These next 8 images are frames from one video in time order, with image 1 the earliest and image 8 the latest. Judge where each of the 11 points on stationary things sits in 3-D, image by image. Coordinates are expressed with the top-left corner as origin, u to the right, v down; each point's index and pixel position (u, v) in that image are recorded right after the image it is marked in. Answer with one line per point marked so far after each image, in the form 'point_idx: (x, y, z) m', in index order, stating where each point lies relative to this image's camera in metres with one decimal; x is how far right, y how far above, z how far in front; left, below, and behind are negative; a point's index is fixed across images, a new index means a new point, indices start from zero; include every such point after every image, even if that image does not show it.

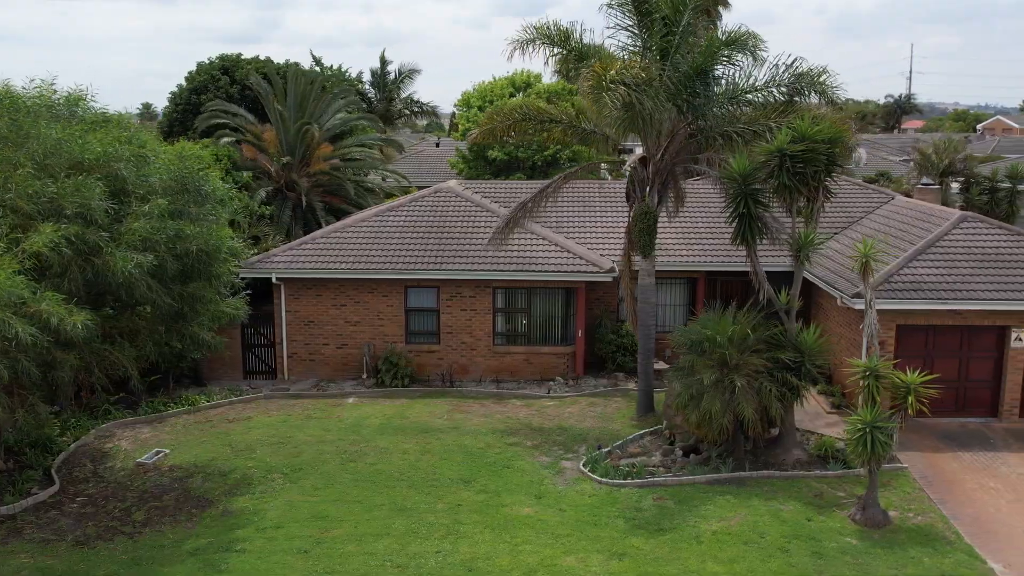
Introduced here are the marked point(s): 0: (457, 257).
0: (-1.0, +0.5, +17.9) m
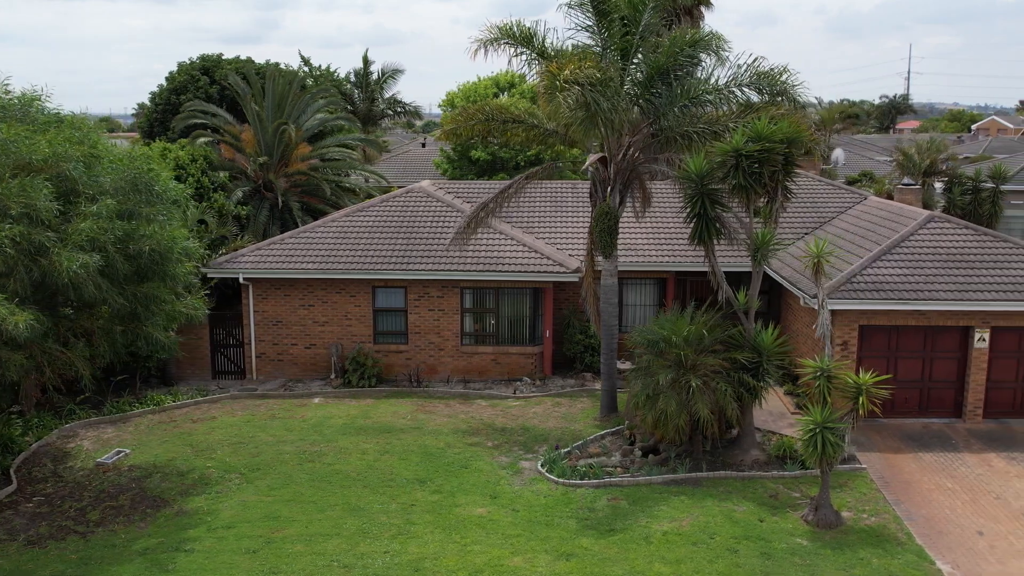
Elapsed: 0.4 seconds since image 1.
0: (-1.6, +0.5, +17.9) m
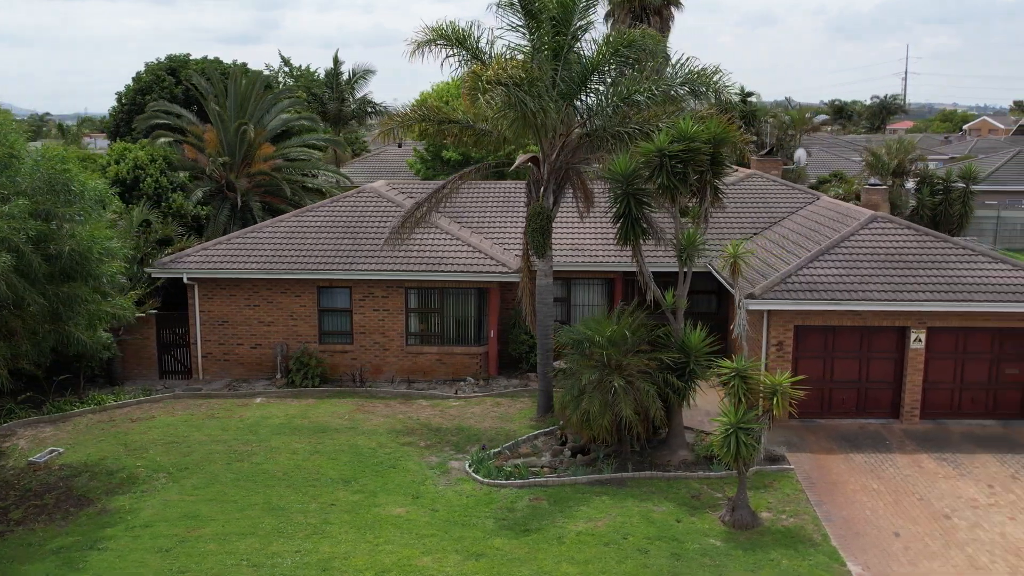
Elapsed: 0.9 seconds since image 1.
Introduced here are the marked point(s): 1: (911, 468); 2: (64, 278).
0: (-2.6, +0.5, +17.9) m
1: (+5.7, -2.6, +14.3) m
2: (-5.5, +0.1, +12.9) m
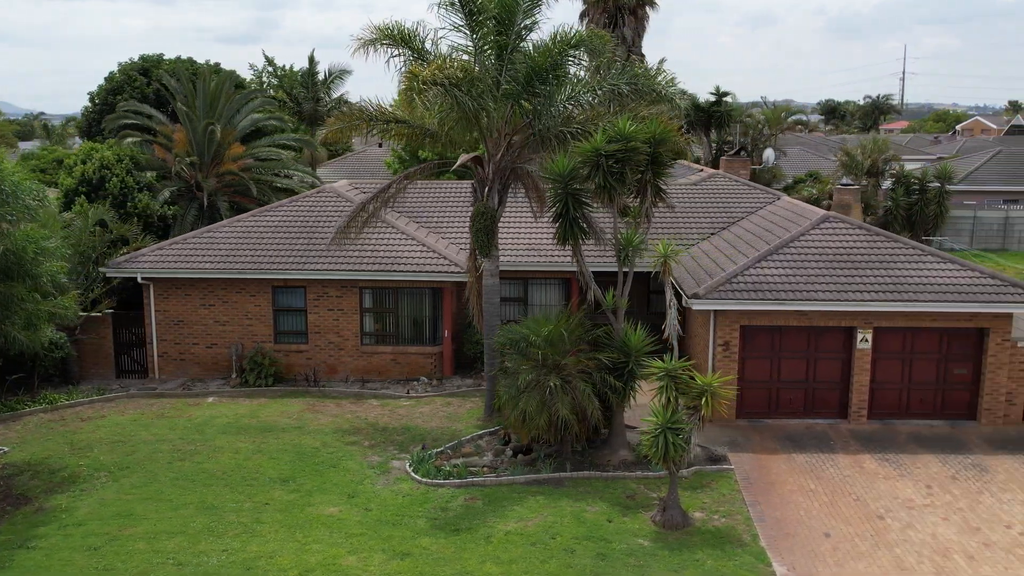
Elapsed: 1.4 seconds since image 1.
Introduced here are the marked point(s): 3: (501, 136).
0: (-3.4, +0.5, +18.0) m
1: (+4.8, -2.6, +14.2) m
2: (-6.4, +0.1, +13.0) m
3: (-0.2, +2.3, +15.2) m
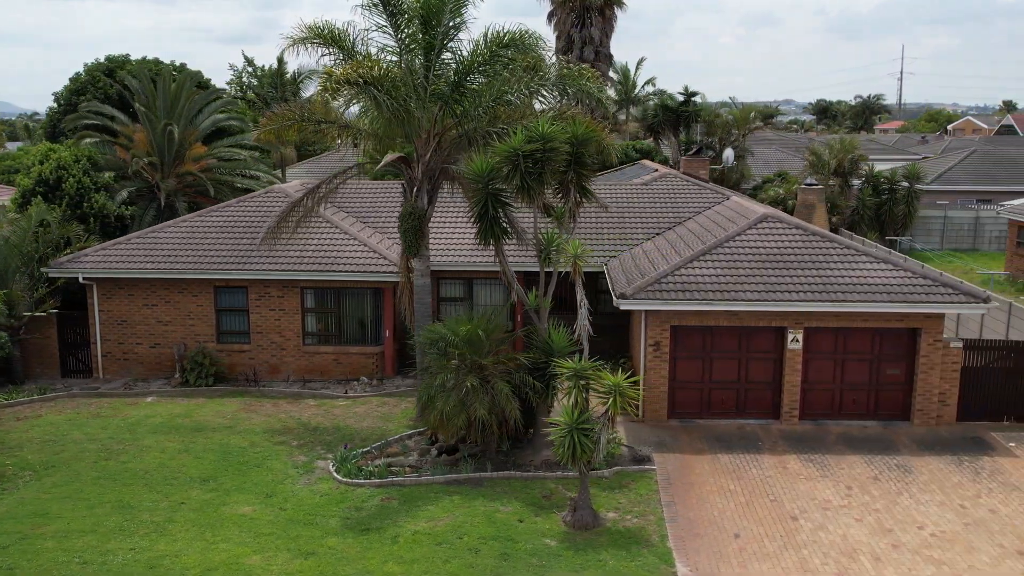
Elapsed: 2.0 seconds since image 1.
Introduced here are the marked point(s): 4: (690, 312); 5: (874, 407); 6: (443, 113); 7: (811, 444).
0: (-4.5, +0.5, +18.0) m
1: (+3.7, -2.6, +14.2) m
2: (-7.5, +0.1, +13.0) m
3: (-1.3, +2.3, +15.2) m
4: (+2.8, -0.4, +15.4) m
5: (+5.7, -1.9, +15.9) m
6: (-1.0, +2.6, +15.2) m
7: (+4.5, -2.4, +15.1) m
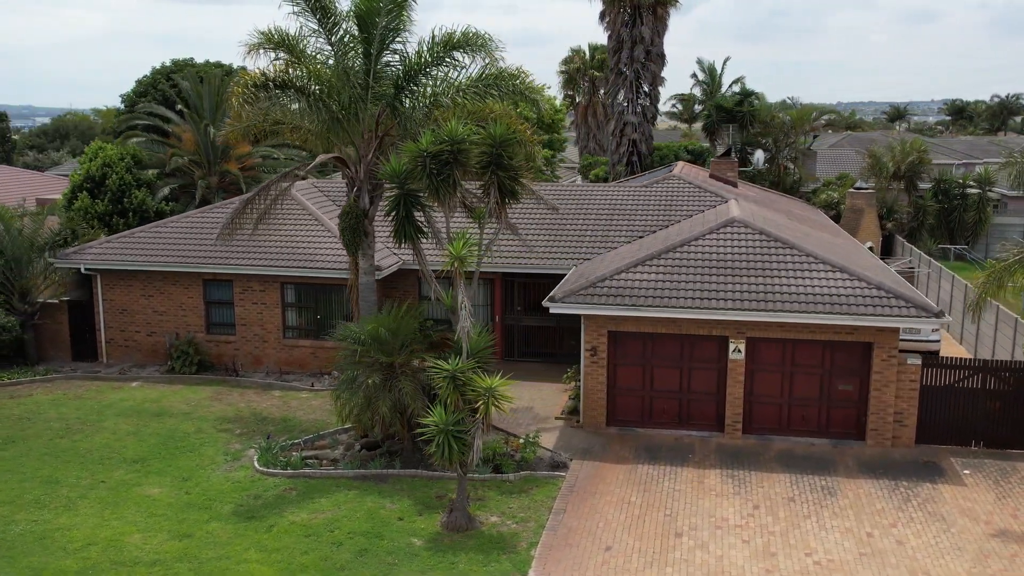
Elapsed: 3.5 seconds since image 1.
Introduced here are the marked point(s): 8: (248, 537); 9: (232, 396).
0: (-5.0, +0.7, +18.7) m
1: (+2.4, -2.7, +13.7) m
2: (-8.7, +0.3, +14.3) m
3: (-2.2, +2.4, +15.5) m
4: (+1.7, -0.5, +15.1) m
5: (+4.7, -2.0, +15.0) m
6: (-1.9, +2.7, +15.4) m
7: (+3.3, -2.5, +14.4) m
8: (-3.2, -3.0, +12.2) m
9: (-4.9, -1.9, +17.5) m
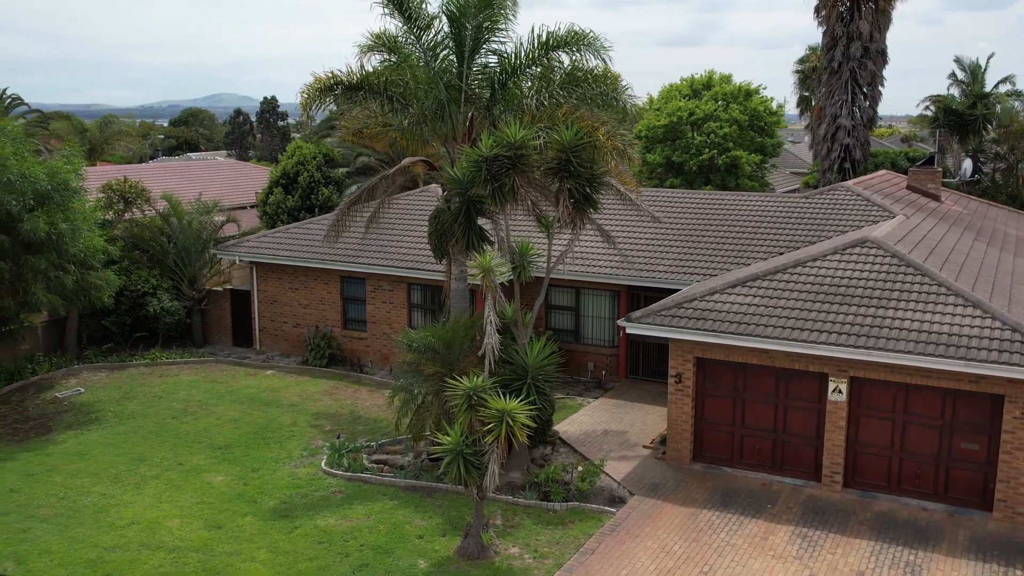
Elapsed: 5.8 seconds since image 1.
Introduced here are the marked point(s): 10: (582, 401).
0: (-2.5, +0.7, +19.0) m
1: (+2.9, -3.0, +12.0) m
2: (-7.5, +0.6, +15.8) m
3: (-0.7, +2.3, +15.1) m
4: (+2.7, -0.8, +13.5) m
5: (+5.5, -2.5, +12.6) m
6: (-0.5, +2.6, +14.9) m
7: (+4.0, -2.9, +12.5) m
8: (-3.0, -3.0, +12.3) m
9: (-3.0, -1.9, +17.8) m
10: (+1.2, -1.9, +17.2) m
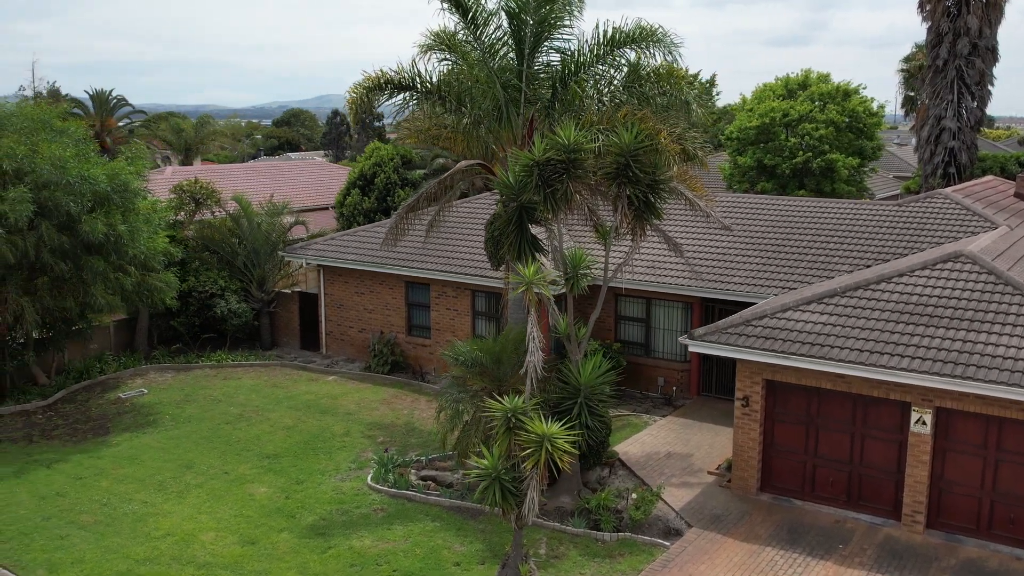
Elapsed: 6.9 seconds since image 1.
0: (-1.3, +0.6, +18.4) m
1: (+3.3, -3.2, +10.9) m
2: (-6.5, +0.6, +15.8) m
3: (+0.1, +2.1, +14.3) m
4: (+3.4, -1.0, +12.4) m
5: (+6.0, -2.8, +11.3) m
6: (+0.4, +2.4, +14.2) m
7: (+4.5, -3.1, +11.3) m
8: (-2.4, -3.1, +11.8) m
9: (-1.9, -2.0, +17.3) m
10: (+2.2, -2.1, +16.3) m
